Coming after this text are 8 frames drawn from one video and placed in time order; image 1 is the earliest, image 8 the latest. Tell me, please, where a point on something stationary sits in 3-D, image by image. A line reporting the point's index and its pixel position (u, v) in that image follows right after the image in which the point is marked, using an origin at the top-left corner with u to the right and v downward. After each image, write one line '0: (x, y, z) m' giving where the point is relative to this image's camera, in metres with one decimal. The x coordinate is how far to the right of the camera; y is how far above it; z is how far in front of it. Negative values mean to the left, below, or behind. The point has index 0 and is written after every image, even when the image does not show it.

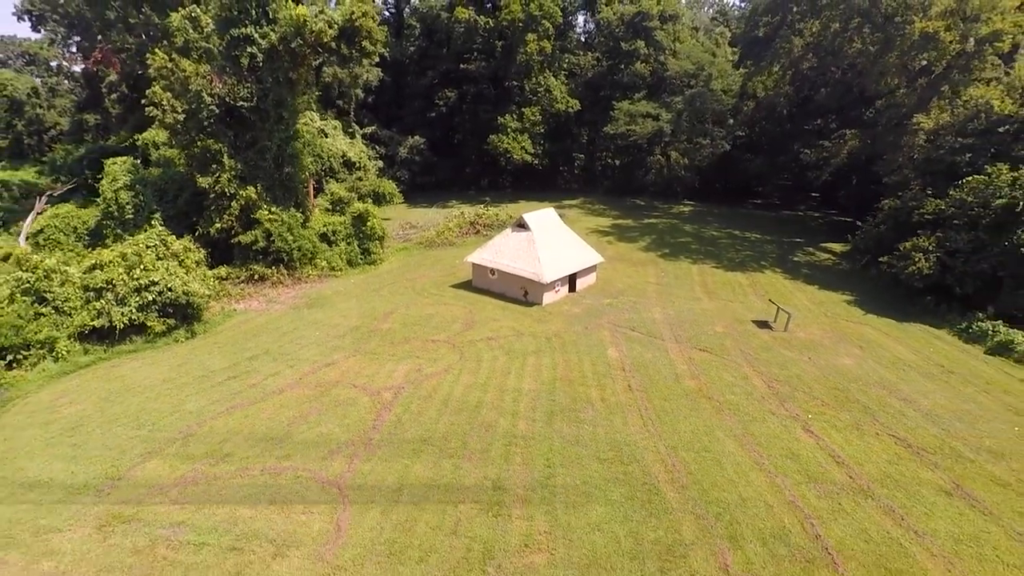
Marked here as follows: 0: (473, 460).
0: (-0.9, -3.9, +11.2) m
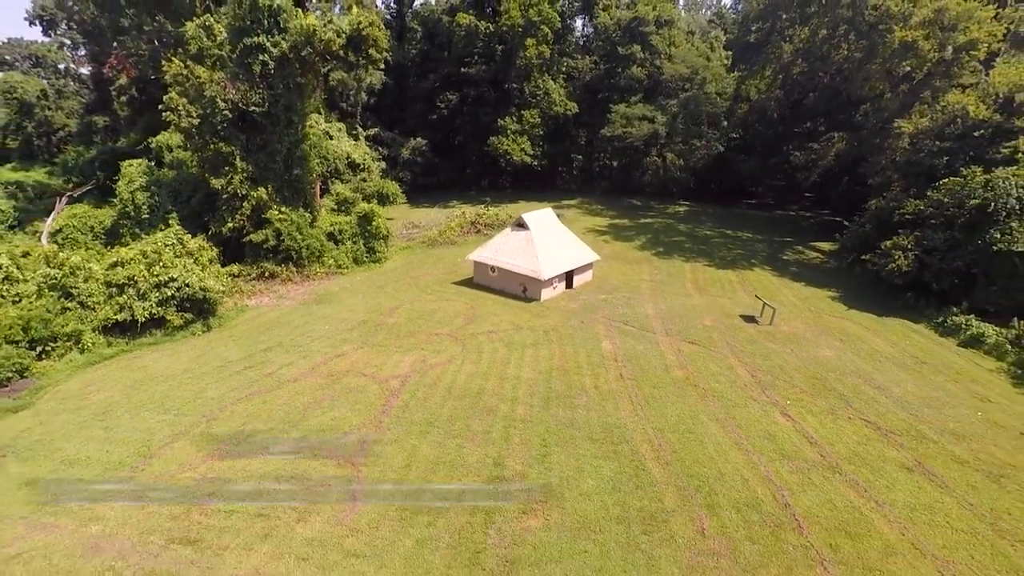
0: (-0.9, -3.7, +12.2) m
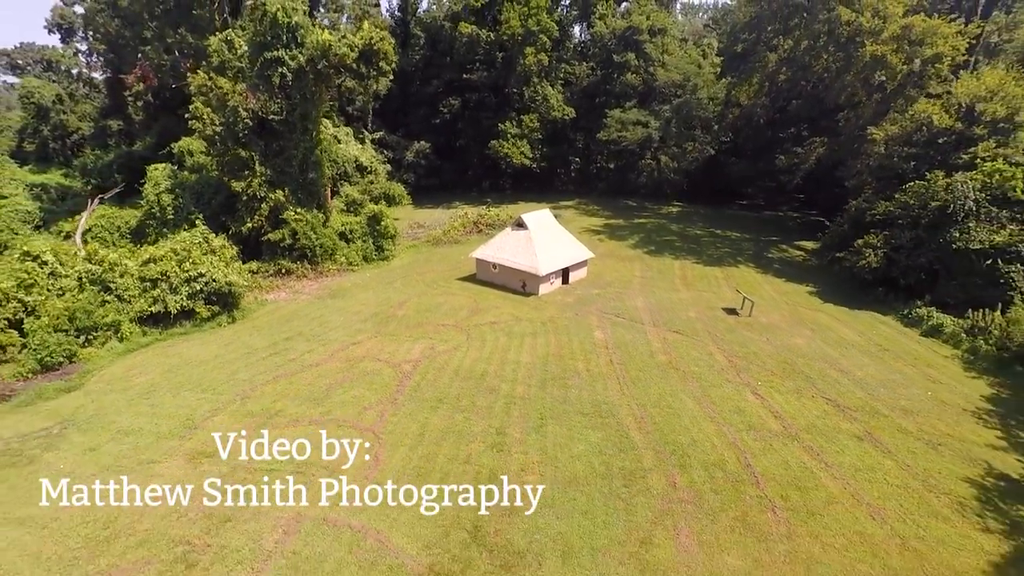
0: (-0.9, -3.5, +13.9) m
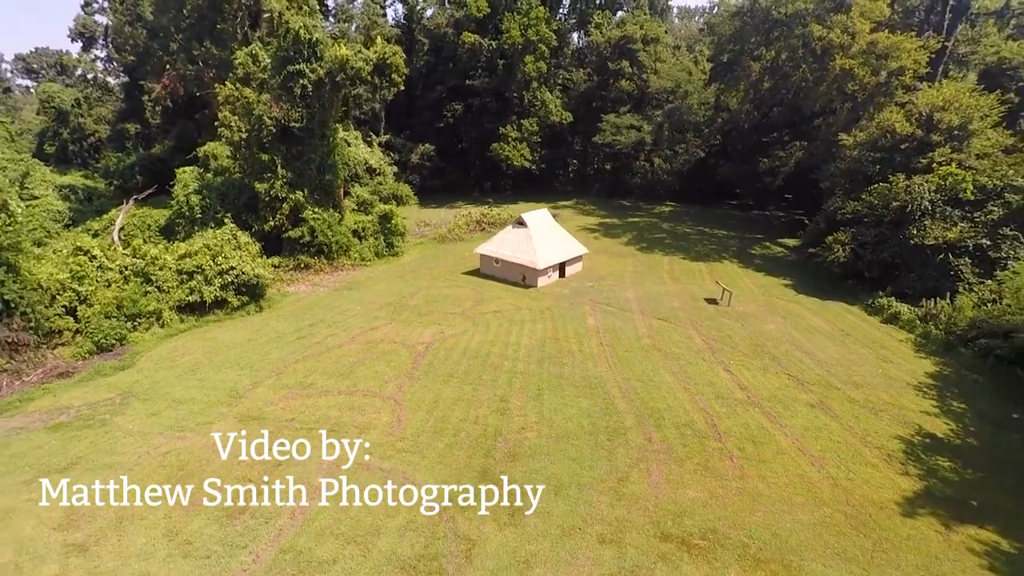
0: (-0.9, -3.2, +16.1) m
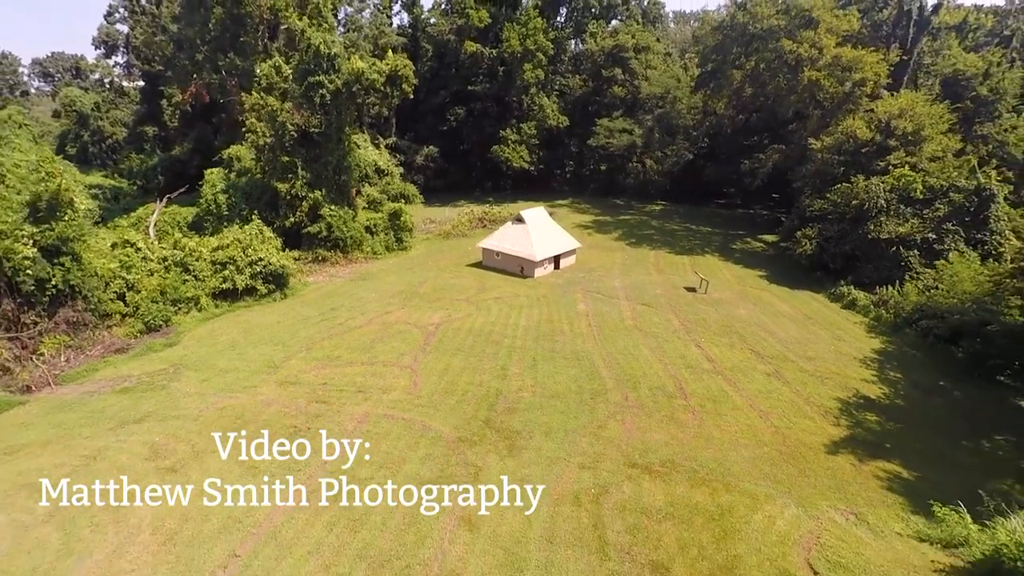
0: (-0.9, -2.6, +18.7) m
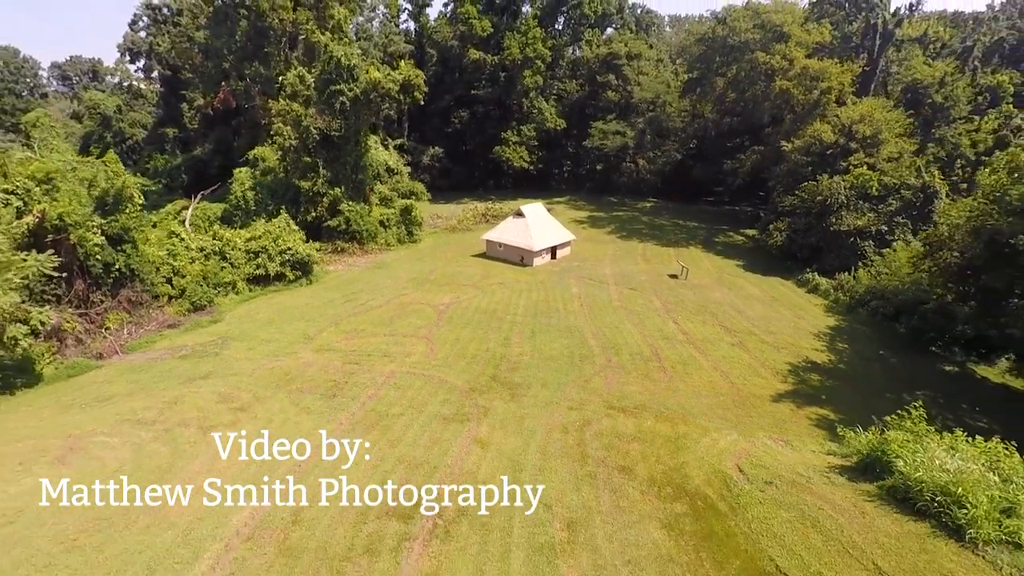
0: (-0.9, -1.9, +21.8) m
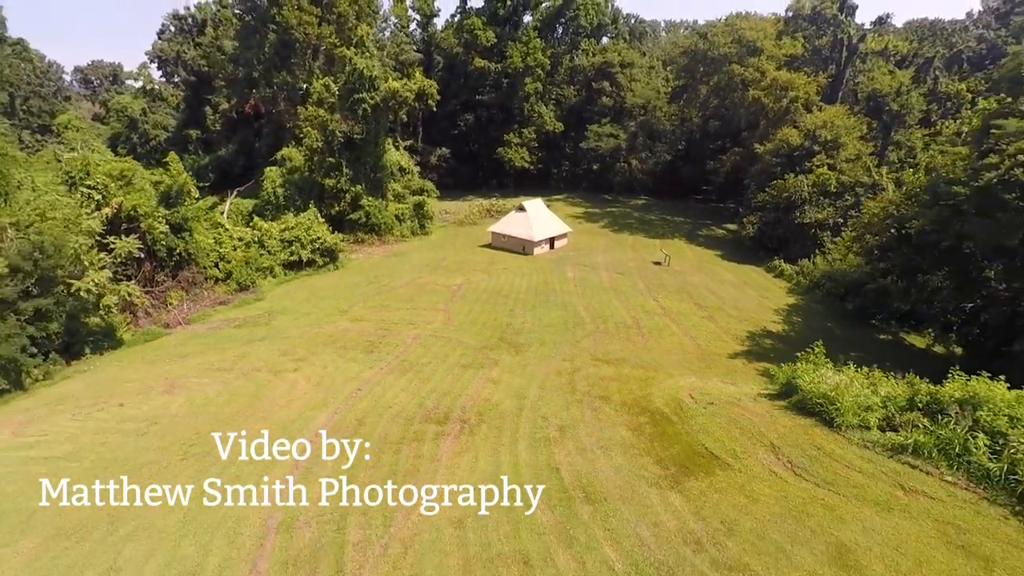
0: (-0.7, -0.9, +25.6) m
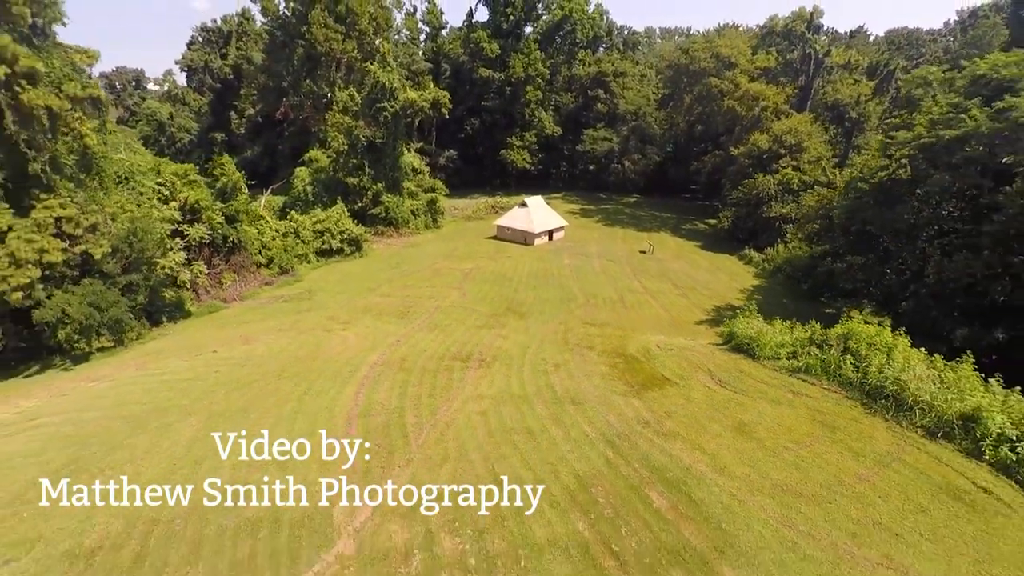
0: (-0.4, +0.2, +30.1) m
